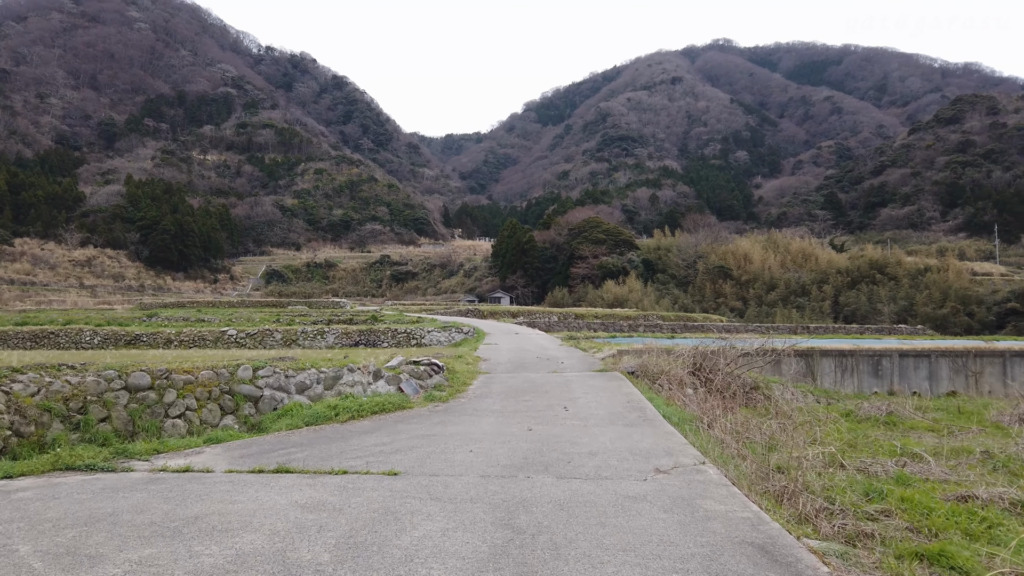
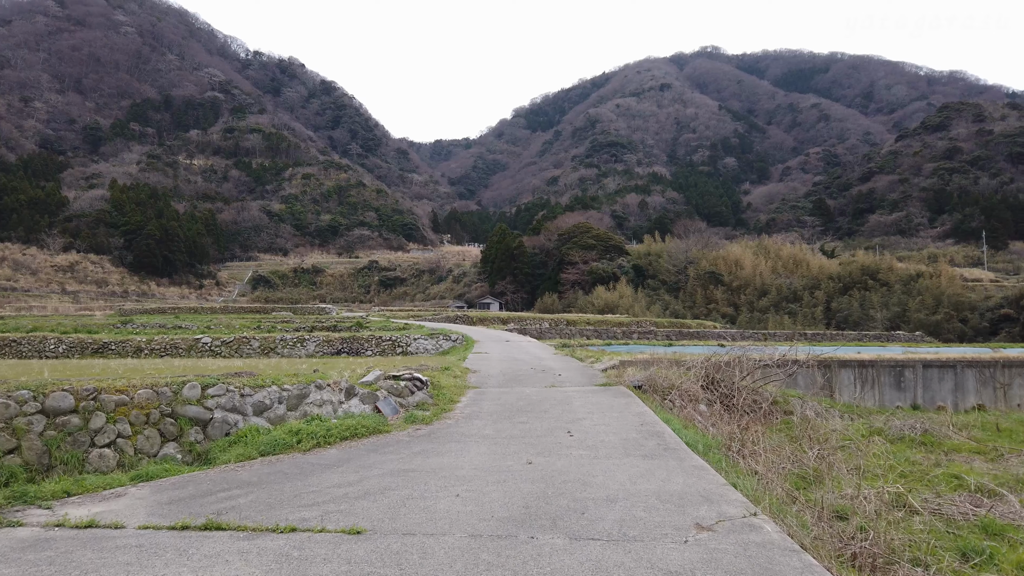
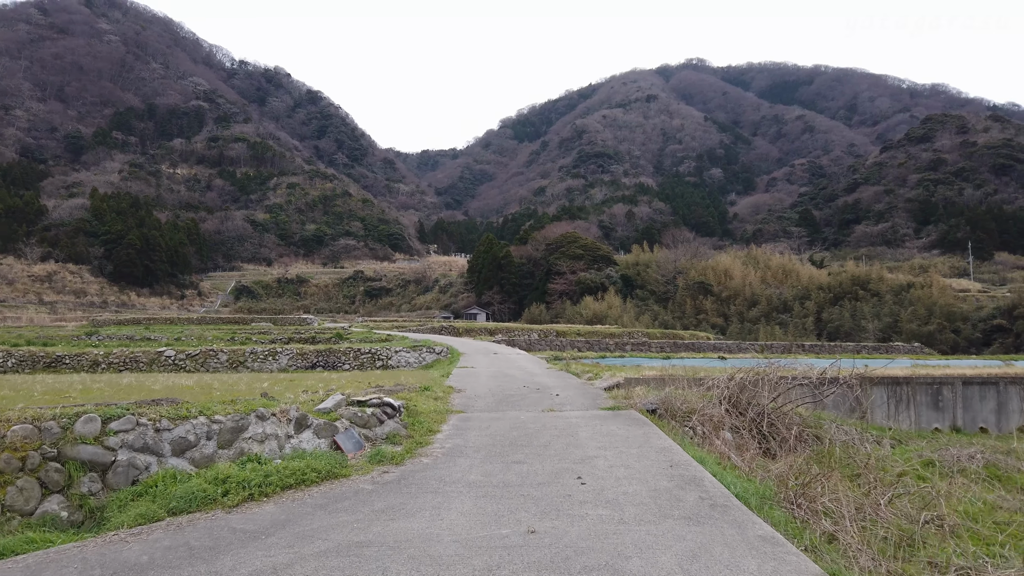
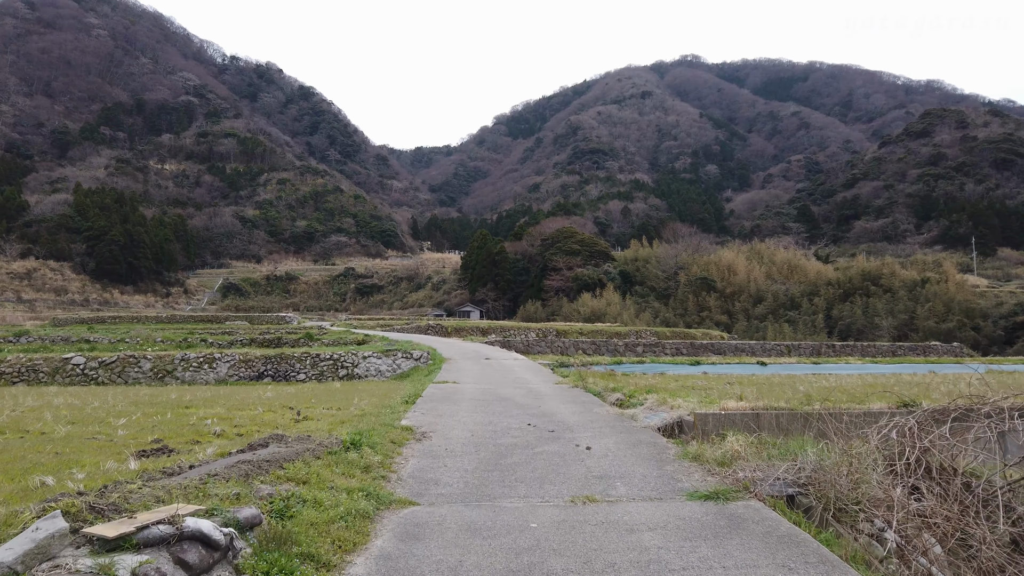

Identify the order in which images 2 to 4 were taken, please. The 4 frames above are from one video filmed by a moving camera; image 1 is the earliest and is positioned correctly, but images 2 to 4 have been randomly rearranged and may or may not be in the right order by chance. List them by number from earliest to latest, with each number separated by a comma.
2, 3, 4
